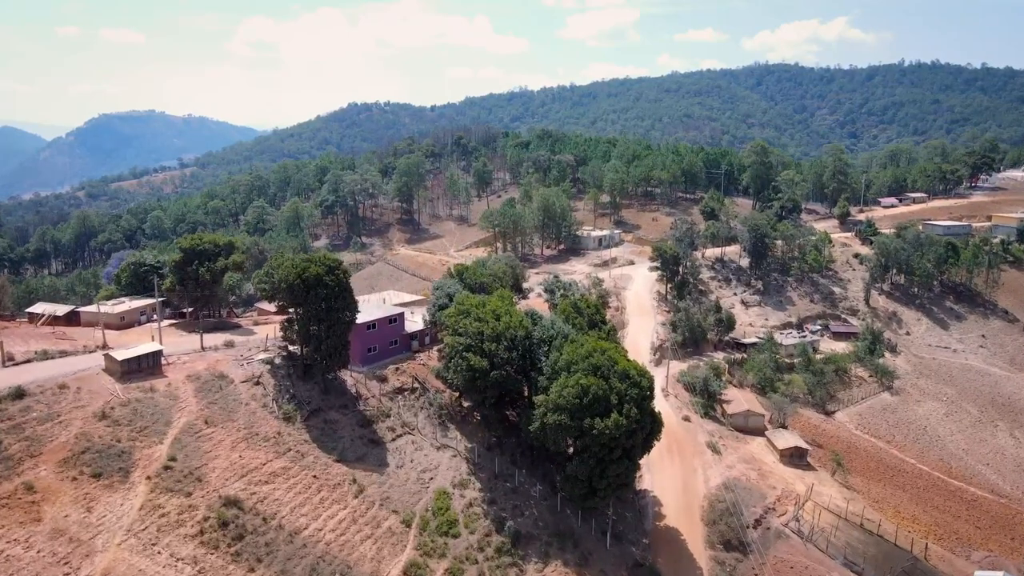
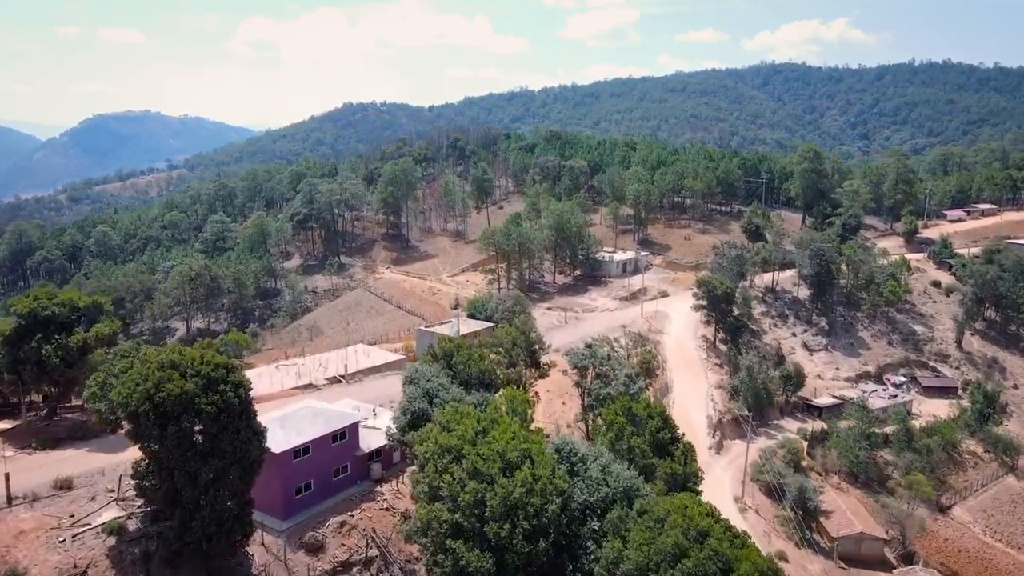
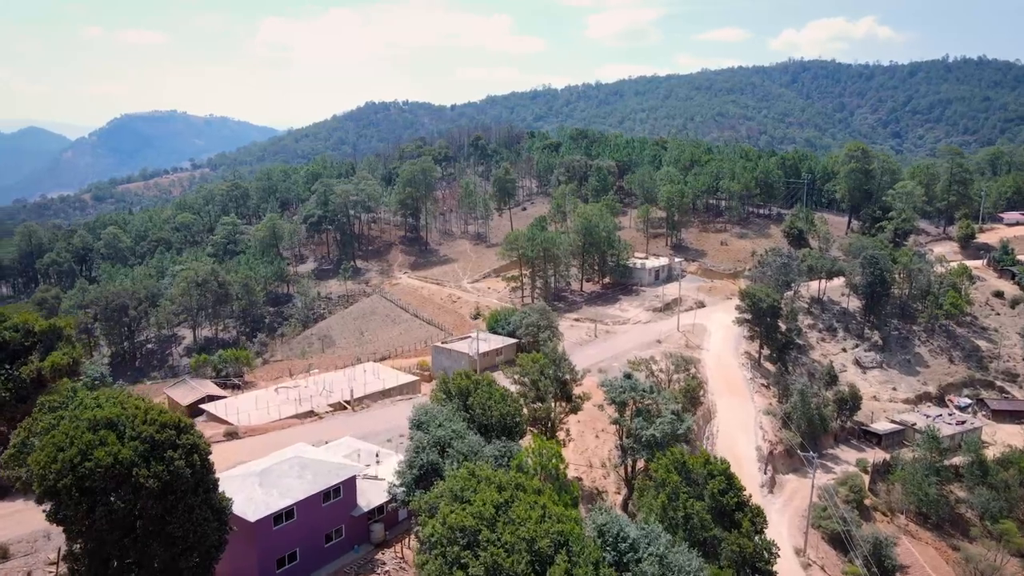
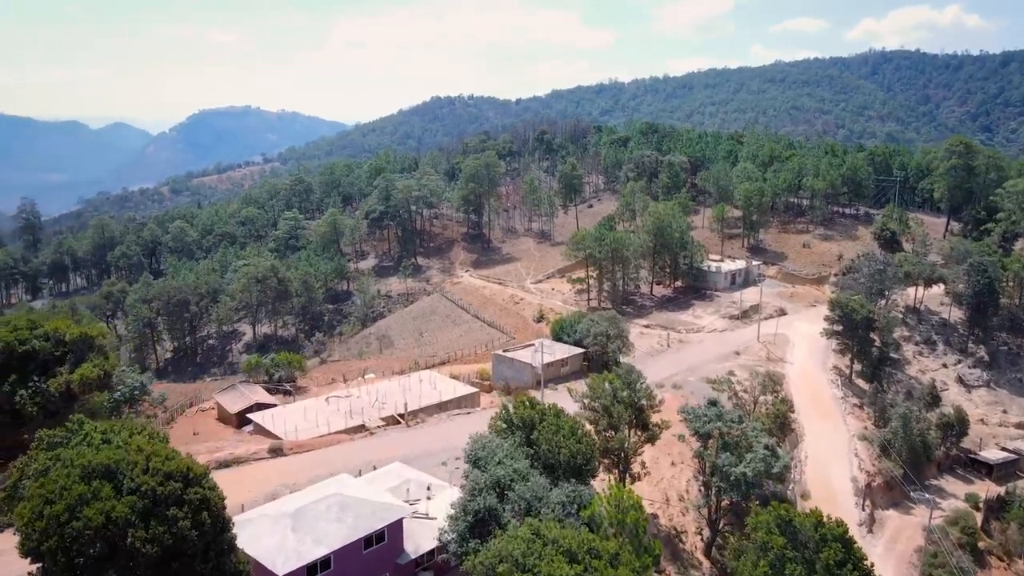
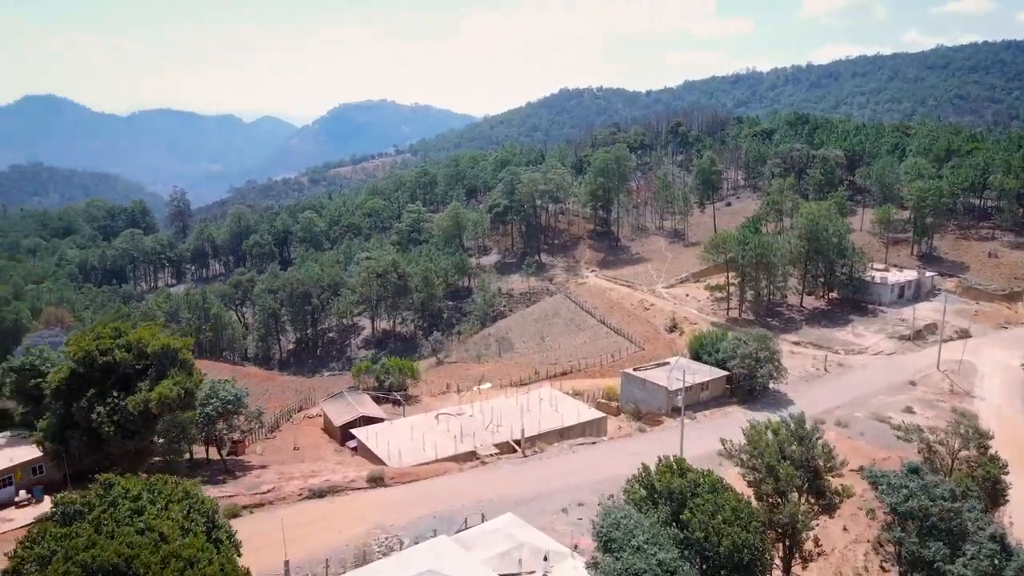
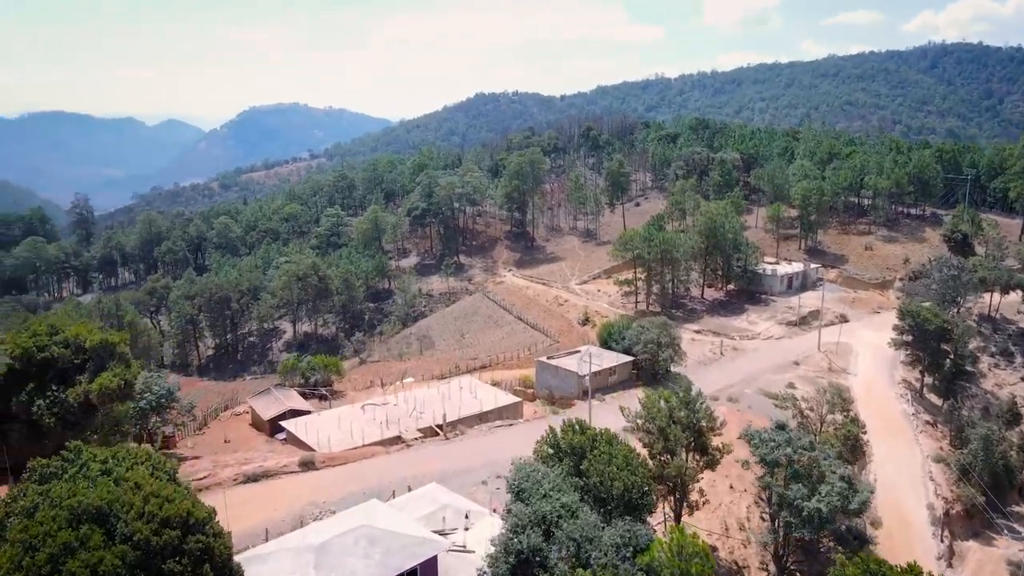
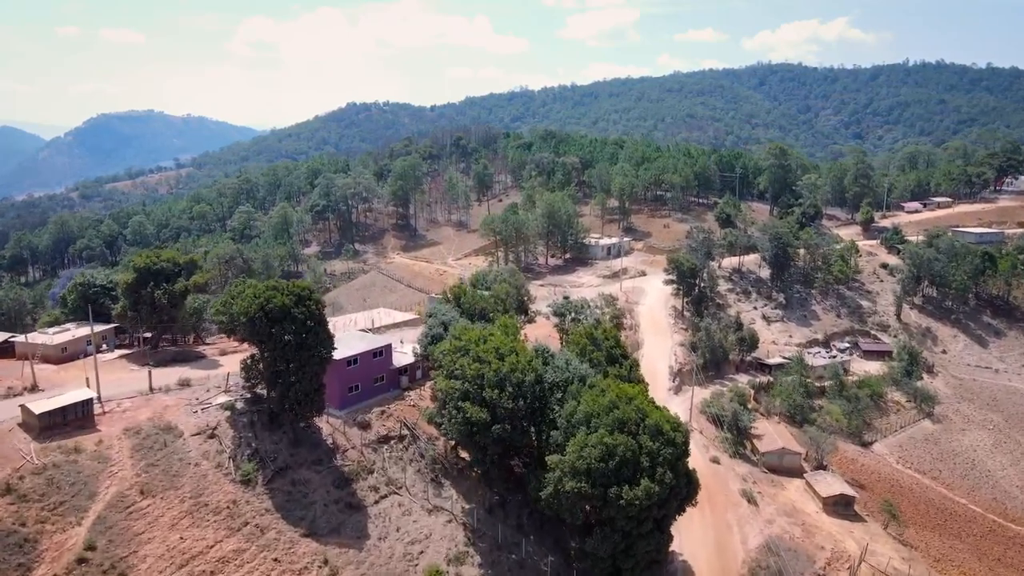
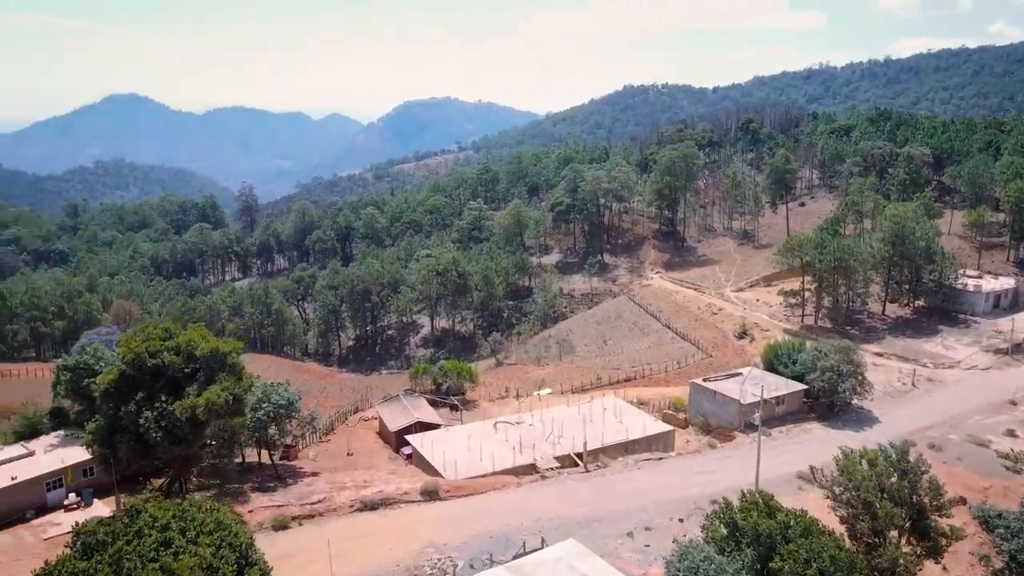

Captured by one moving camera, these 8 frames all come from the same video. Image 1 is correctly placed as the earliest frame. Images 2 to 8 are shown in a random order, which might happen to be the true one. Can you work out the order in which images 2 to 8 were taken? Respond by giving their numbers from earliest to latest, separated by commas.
7, 2, 3, 4, 6, 5, 8
